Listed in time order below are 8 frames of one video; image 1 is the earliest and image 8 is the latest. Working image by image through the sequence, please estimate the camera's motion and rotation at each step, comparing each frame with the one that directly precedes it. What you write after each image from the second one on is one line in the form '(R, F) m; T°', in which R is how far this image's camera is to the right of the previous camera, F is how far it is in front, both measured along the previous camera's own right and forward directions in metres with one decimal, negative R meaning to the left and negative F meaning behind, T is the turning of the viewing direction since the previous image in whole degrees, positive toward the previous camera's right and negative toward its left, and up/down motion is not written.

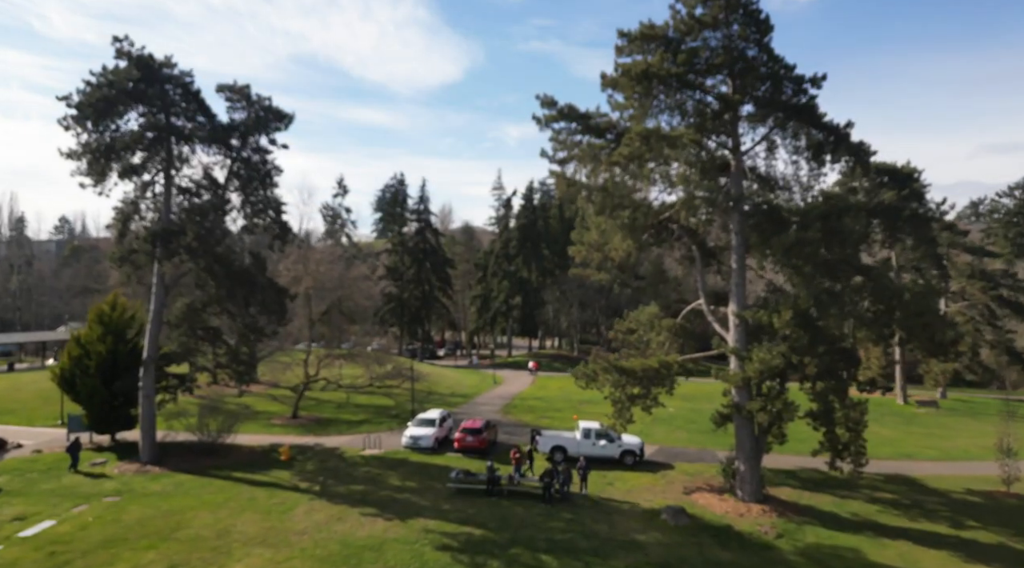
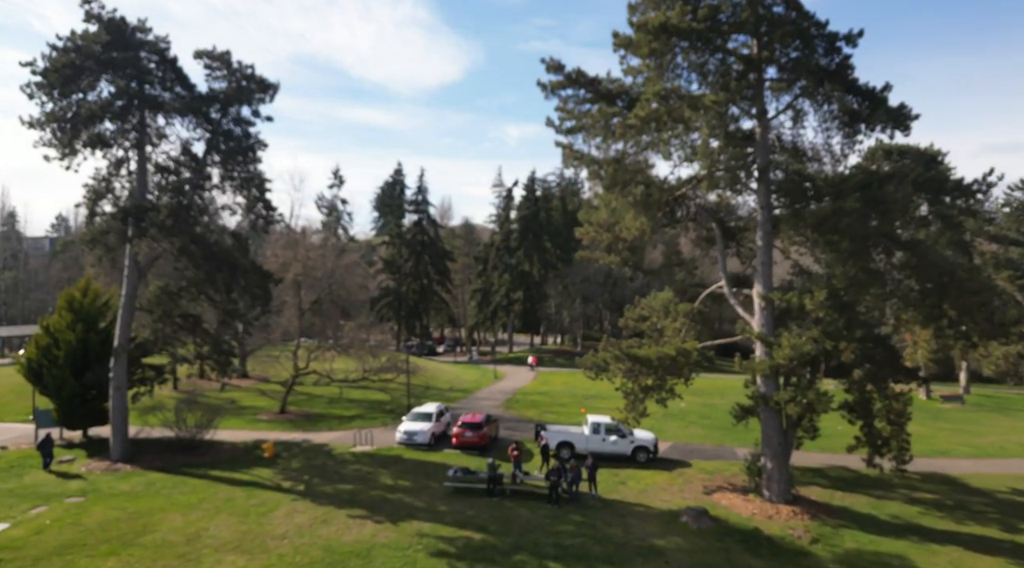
(-0.1, +2.2) m; 0°
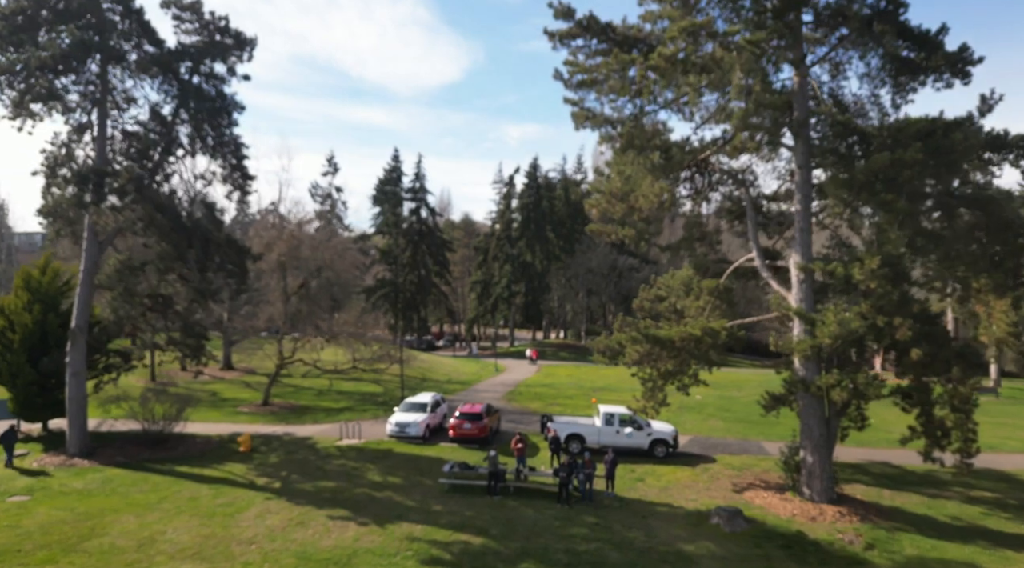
(-0.1, +2.7) m; 0°
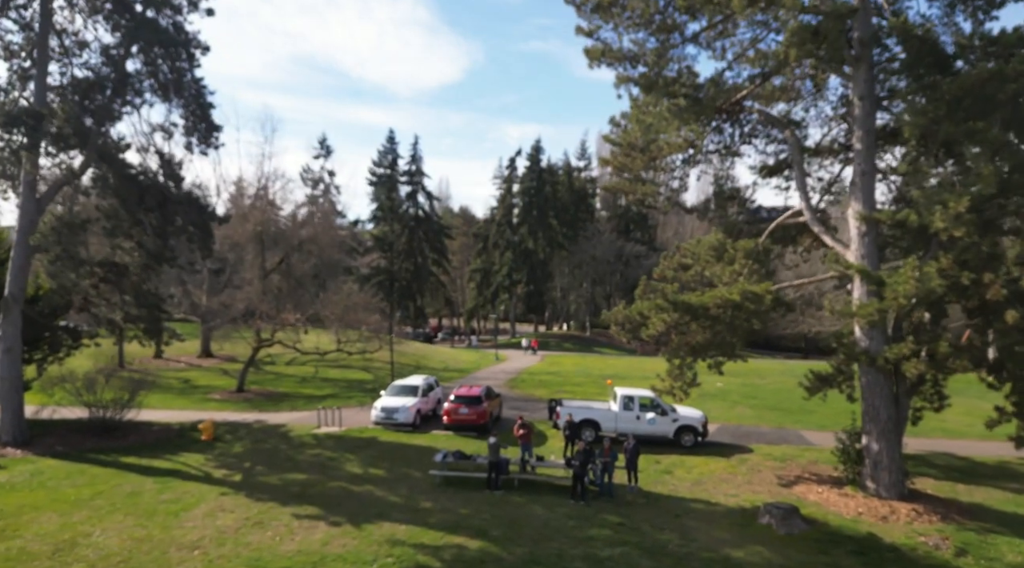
(-0.1, +3.2) m; 0°
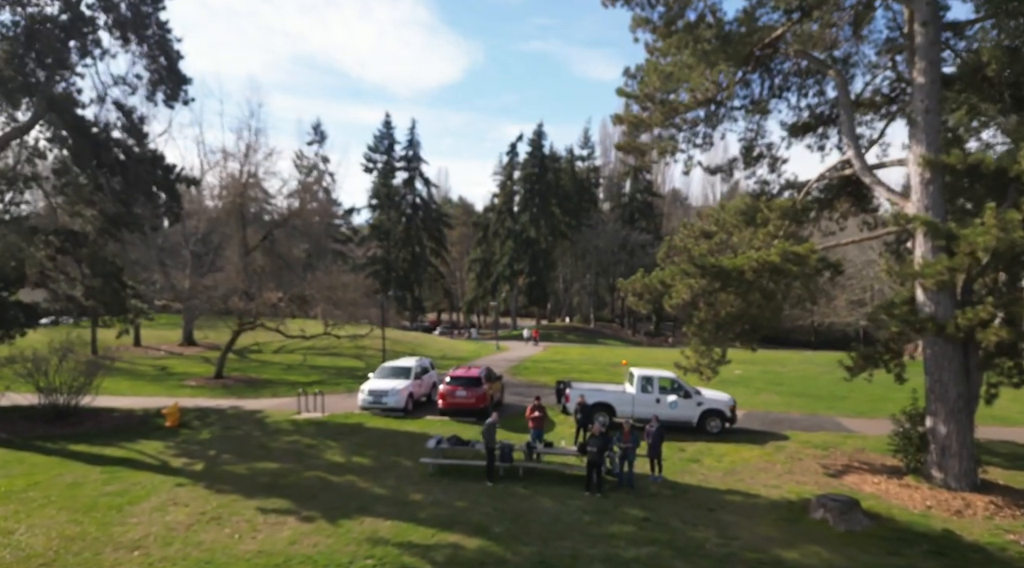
(-0.1, +2.3) m; 0°
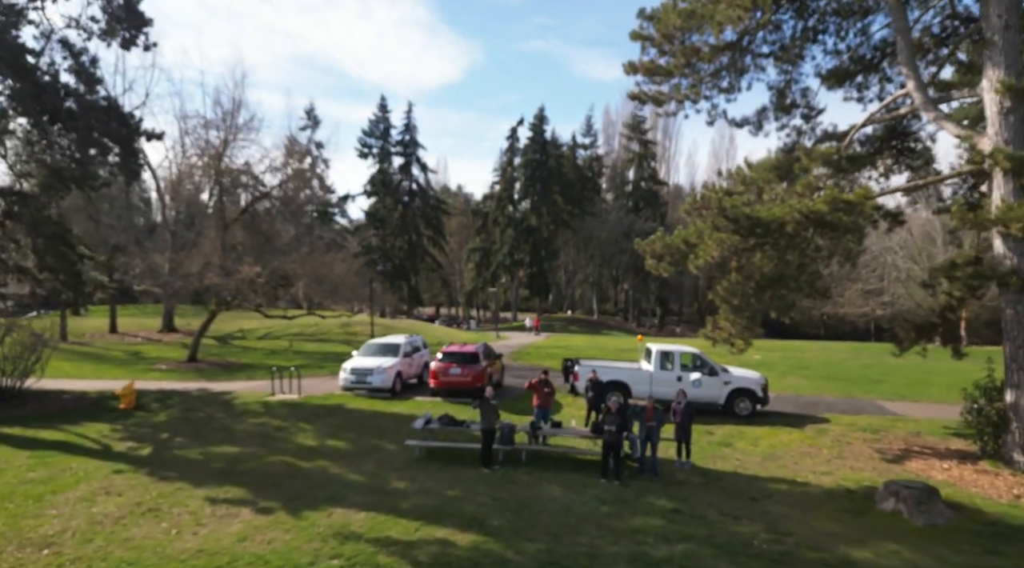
(0.0, +2.2) m; 0°
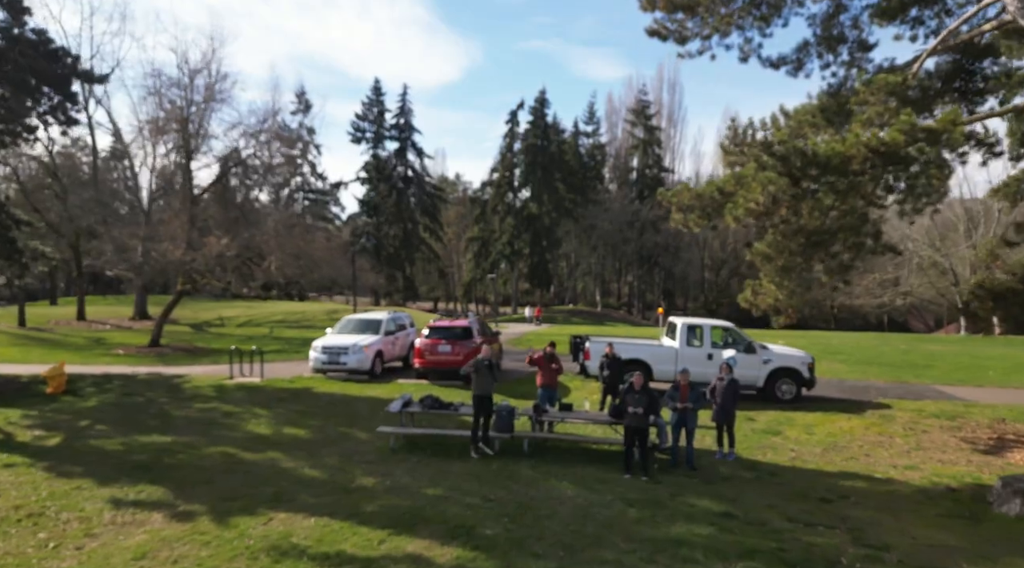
(0.0, +2.5) m; 0°
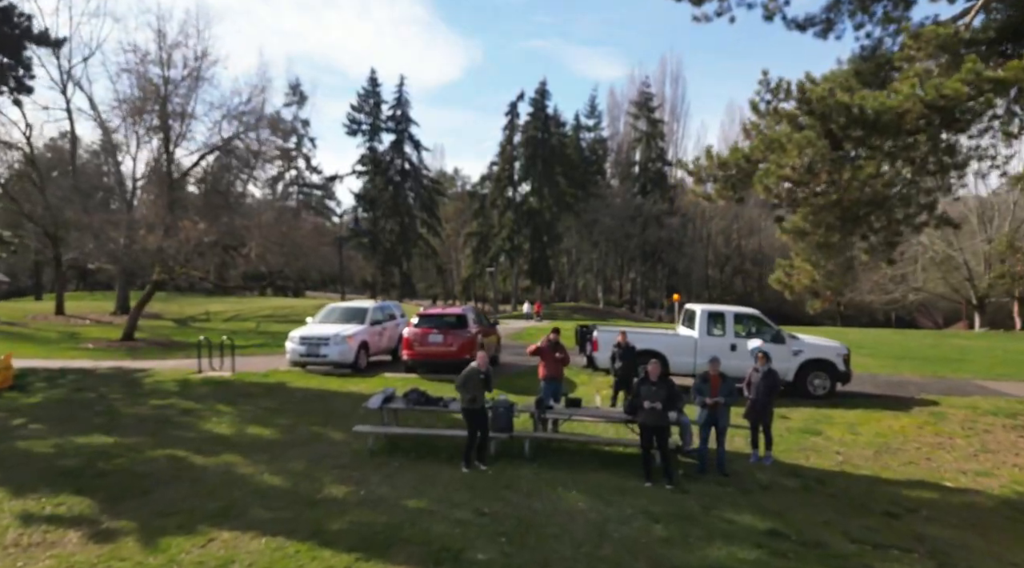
(0.0, +1.4) m; 0°
